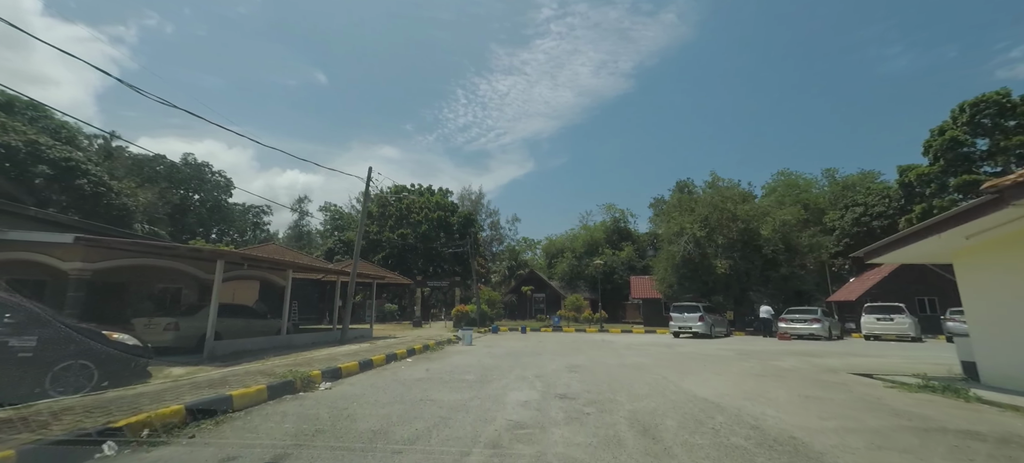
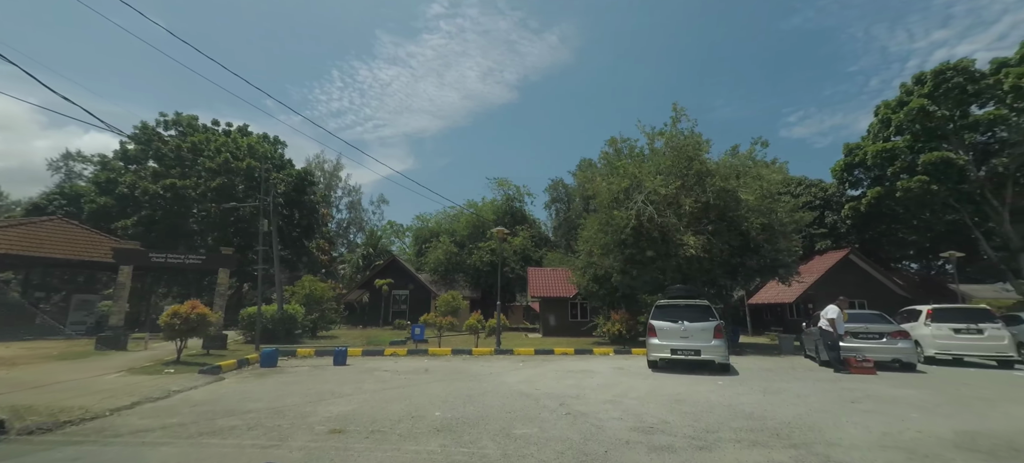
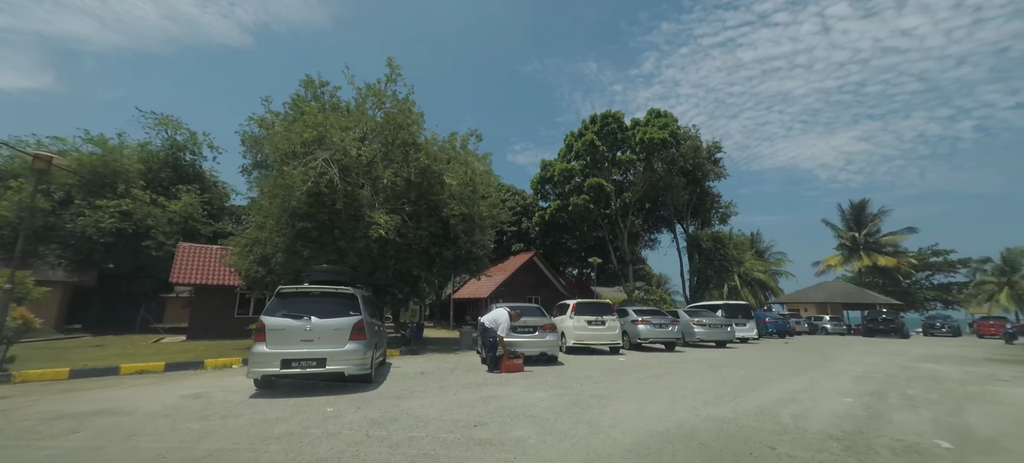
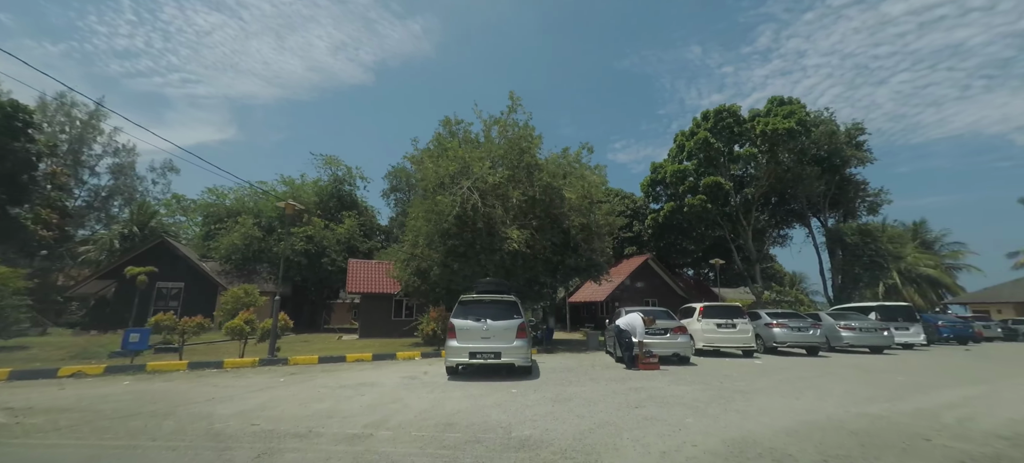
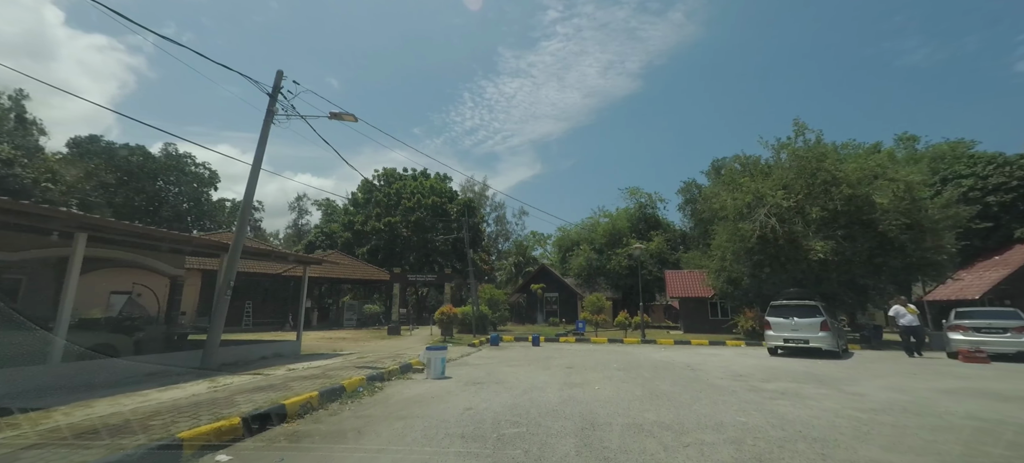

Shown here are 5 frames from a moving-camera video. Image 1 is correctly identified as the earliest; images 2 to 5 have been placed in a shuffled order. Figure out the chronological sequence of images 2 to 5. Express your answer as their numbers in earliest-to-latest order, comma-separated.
5, 2, 4, 3
